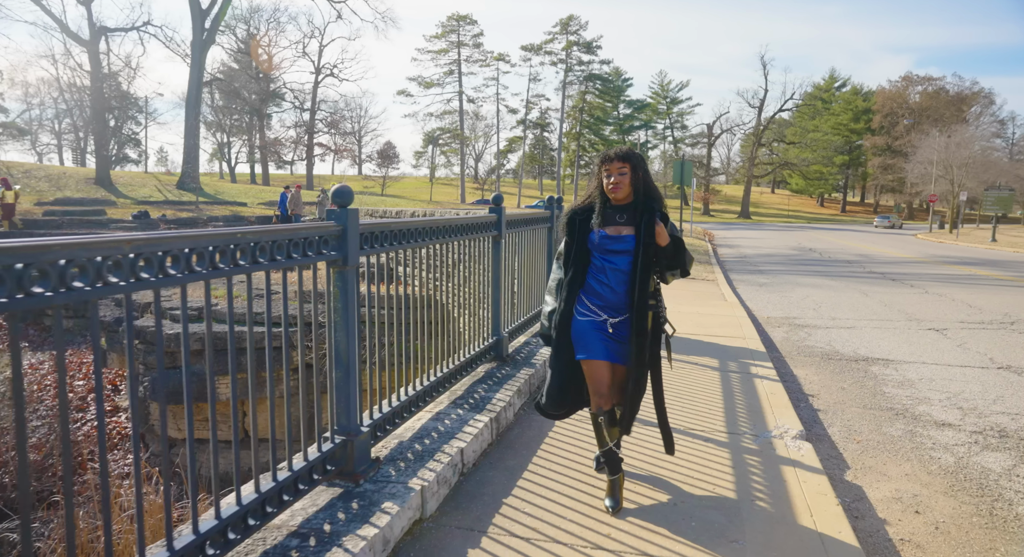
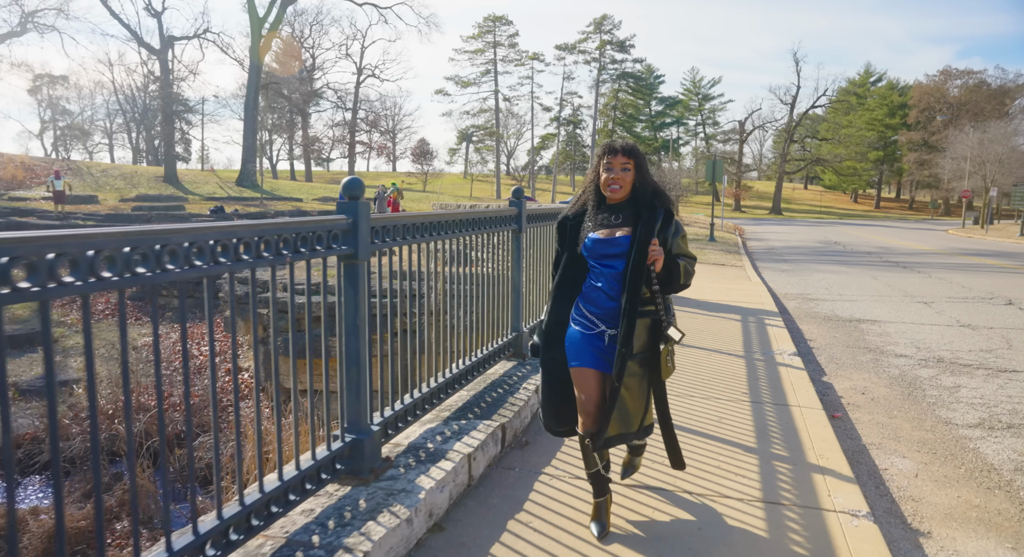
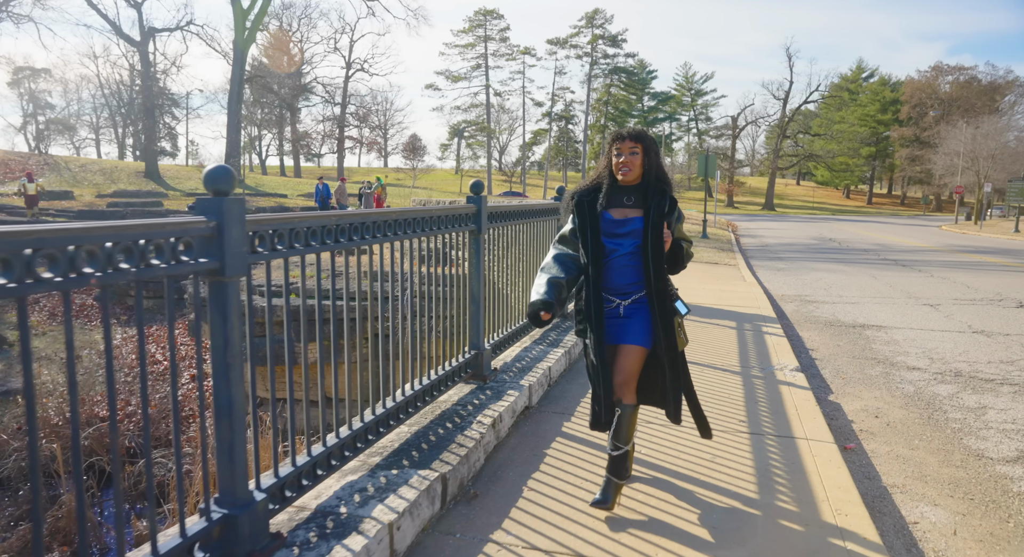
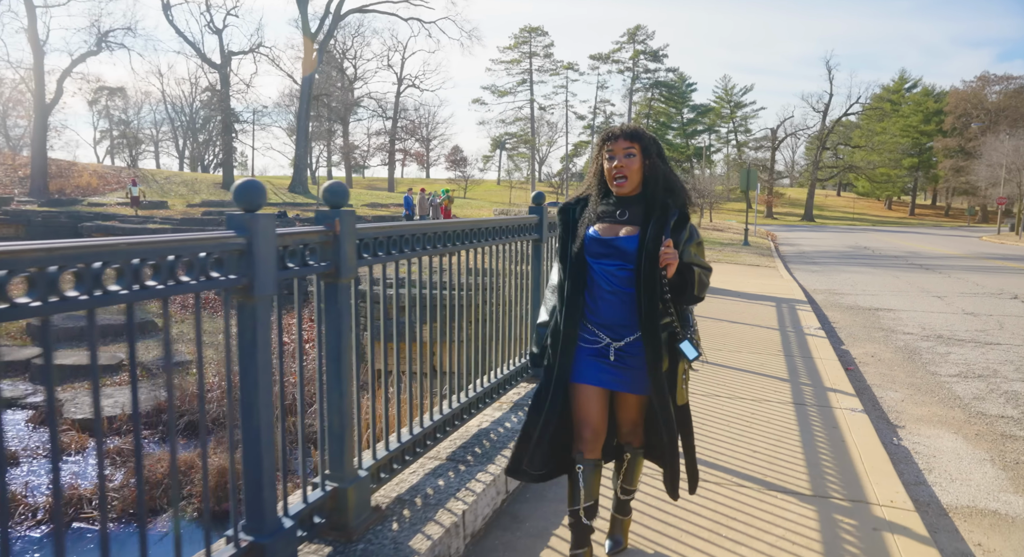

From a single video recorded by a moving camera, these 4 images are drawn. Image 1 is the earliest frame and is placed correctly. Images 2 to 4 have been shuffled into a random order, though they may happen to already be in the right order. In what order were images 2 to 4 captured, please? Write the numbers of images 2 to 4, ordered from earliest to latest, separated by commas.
3, 2, 4
